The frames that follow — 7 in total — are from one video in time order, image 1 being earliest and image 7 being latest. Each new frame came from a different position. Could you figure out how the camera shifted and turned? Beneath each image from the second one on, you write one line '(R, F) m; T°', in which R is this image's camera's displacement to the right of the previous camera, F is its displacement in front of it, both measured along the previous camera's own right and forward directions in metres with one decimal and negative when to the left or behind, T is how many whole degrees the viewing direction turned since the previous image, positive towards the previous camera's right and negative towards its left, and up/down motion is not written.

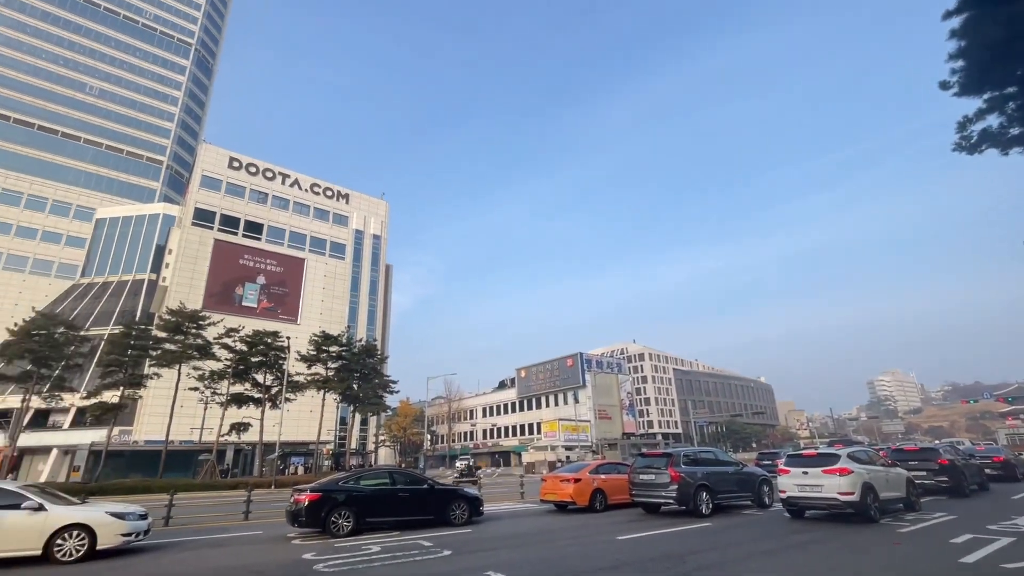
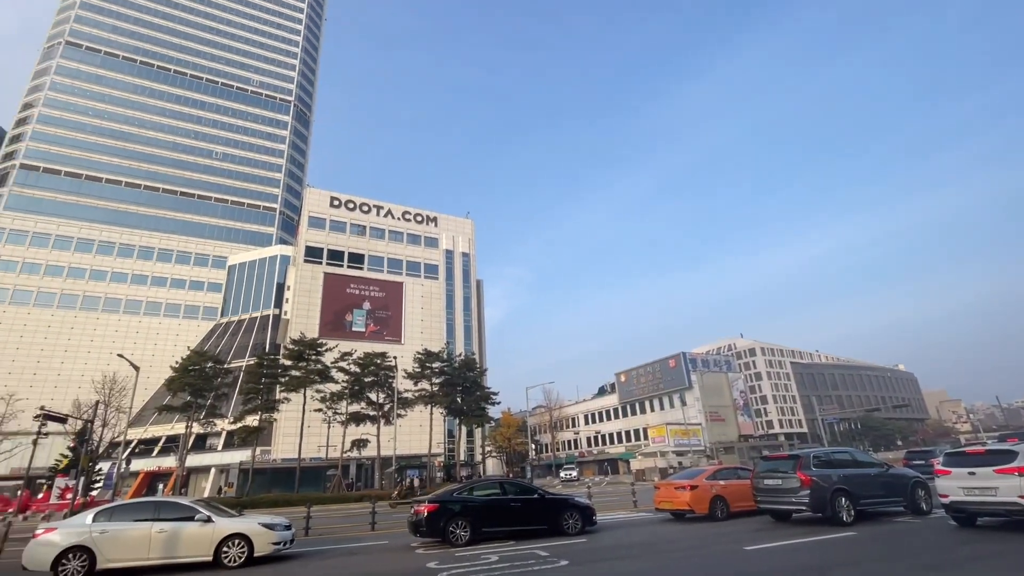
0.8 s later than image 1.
(-0.1, 0.0) m; -11°
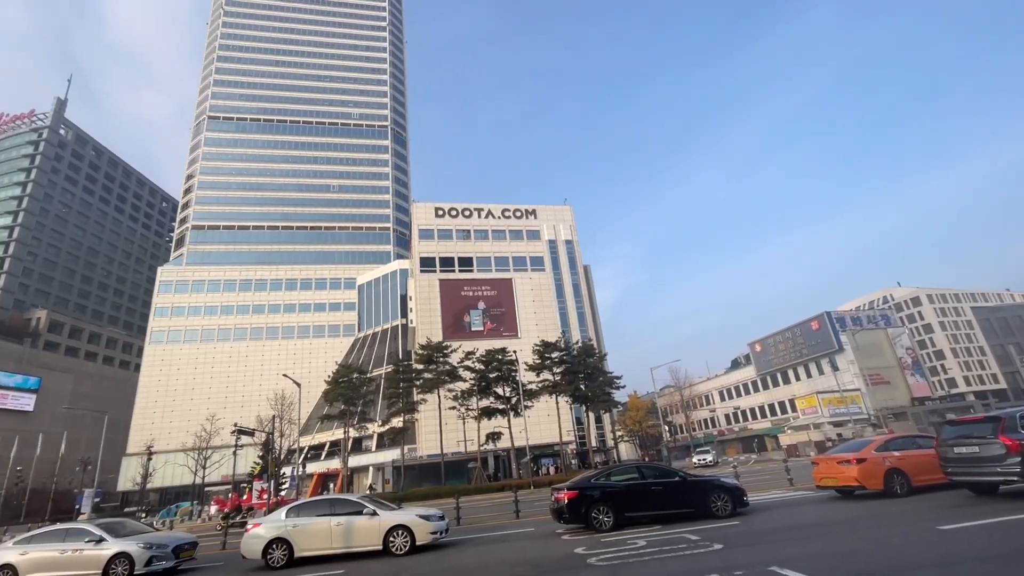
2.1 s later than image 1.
(0.0, +0.1) m; -13°
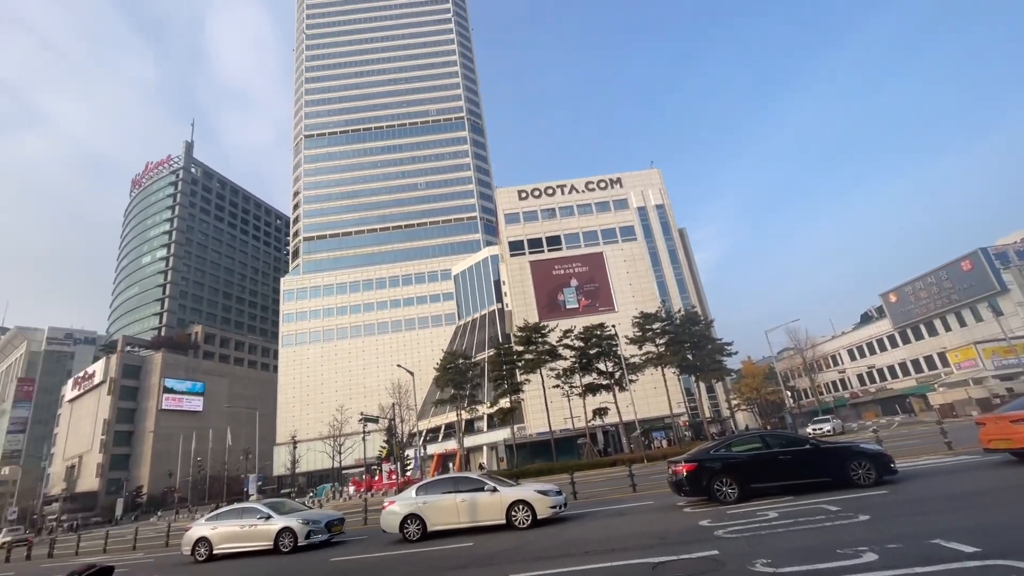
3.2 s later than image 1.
(-0.1, 0.0) m; -11°
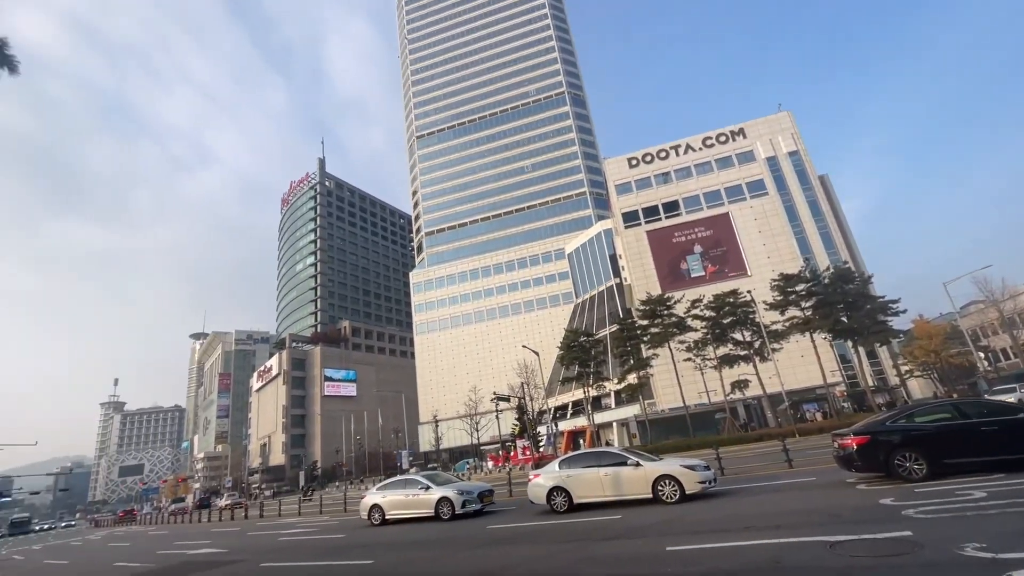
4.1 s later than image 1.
(-0.4, 0.0) m; -14°
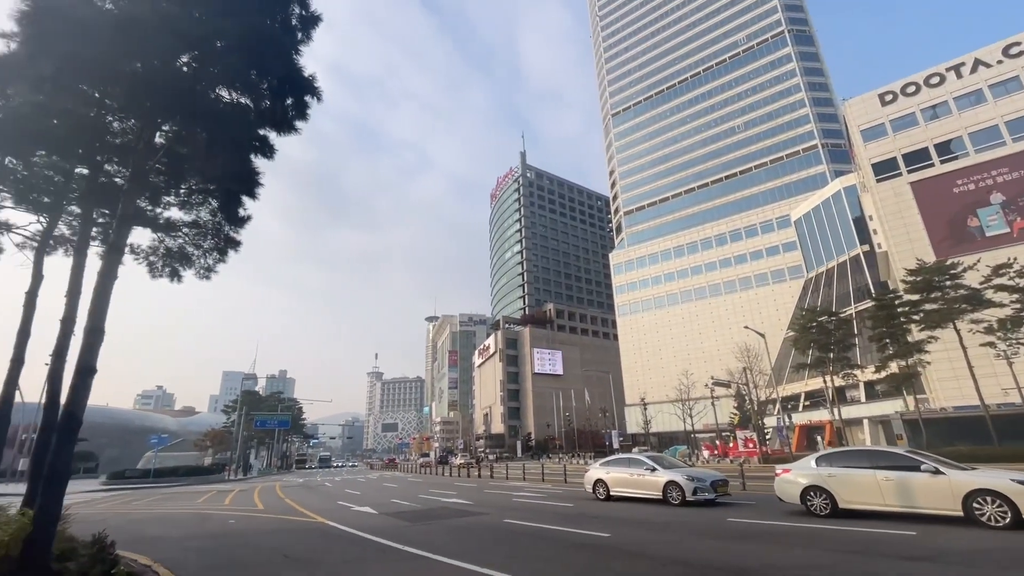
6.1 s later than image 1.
(-0.8, +0.3) m; -23°
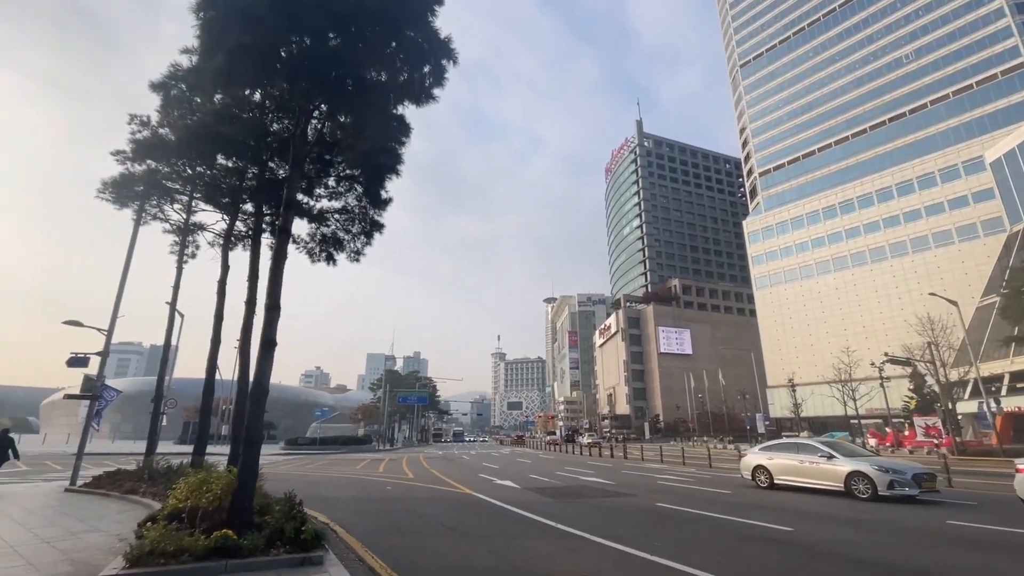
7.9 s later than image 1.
(-0.8, +0.7) m; -14°
